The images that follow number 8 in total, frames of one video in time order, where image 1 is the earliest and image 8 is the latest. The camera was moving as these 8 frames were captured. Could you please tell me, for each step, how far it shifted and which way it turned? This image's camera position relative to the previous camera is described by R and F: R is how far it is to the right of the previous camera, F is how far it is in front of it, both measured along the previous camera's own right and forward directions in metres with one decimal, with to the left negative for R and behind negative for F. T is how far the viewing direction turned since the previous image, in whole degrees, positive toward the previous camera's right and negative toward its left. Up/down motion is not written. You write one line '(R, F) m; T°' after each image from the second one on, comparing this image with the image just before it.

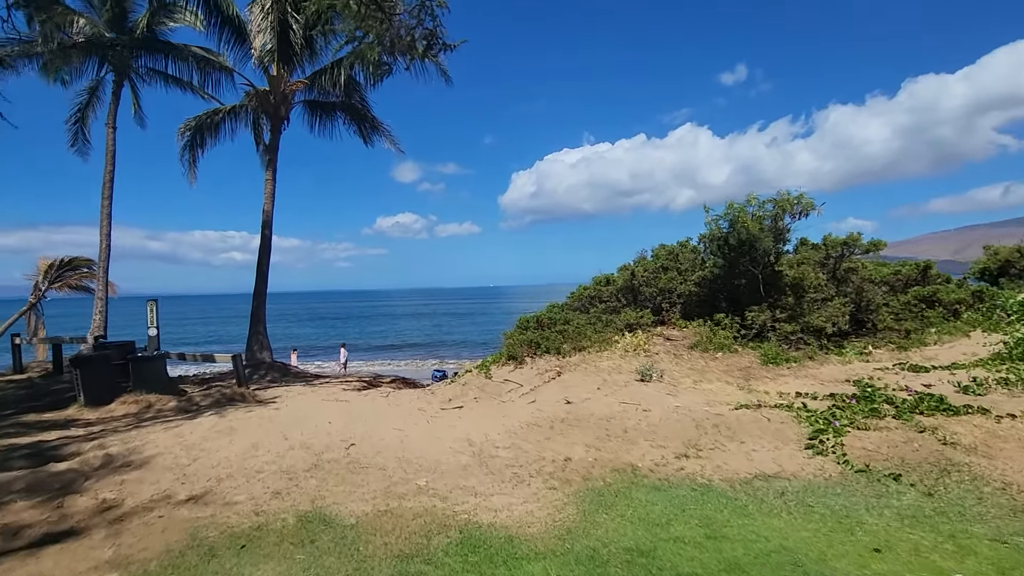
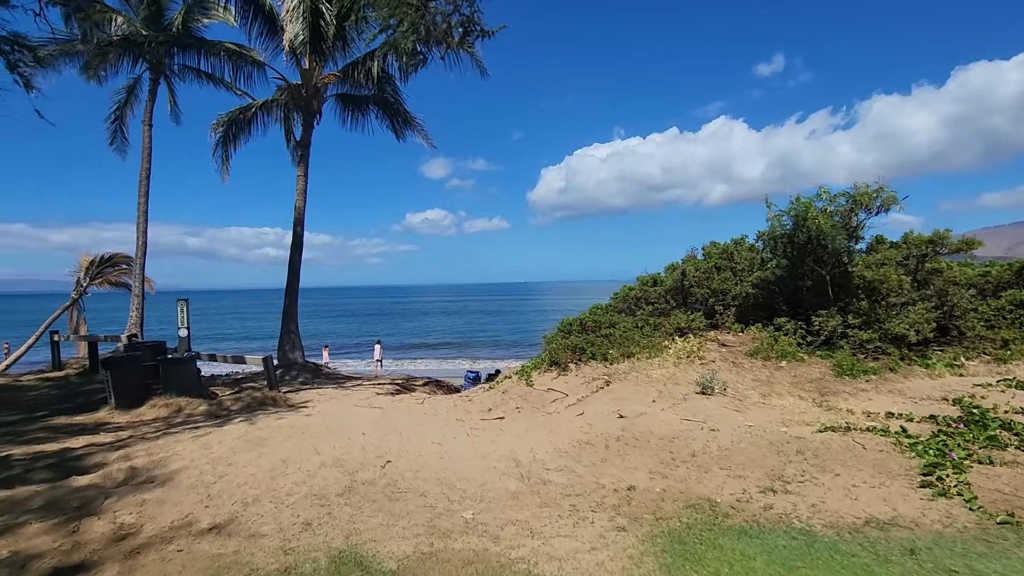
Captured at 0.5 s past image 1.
(-0.2, +0.5) m; -3°
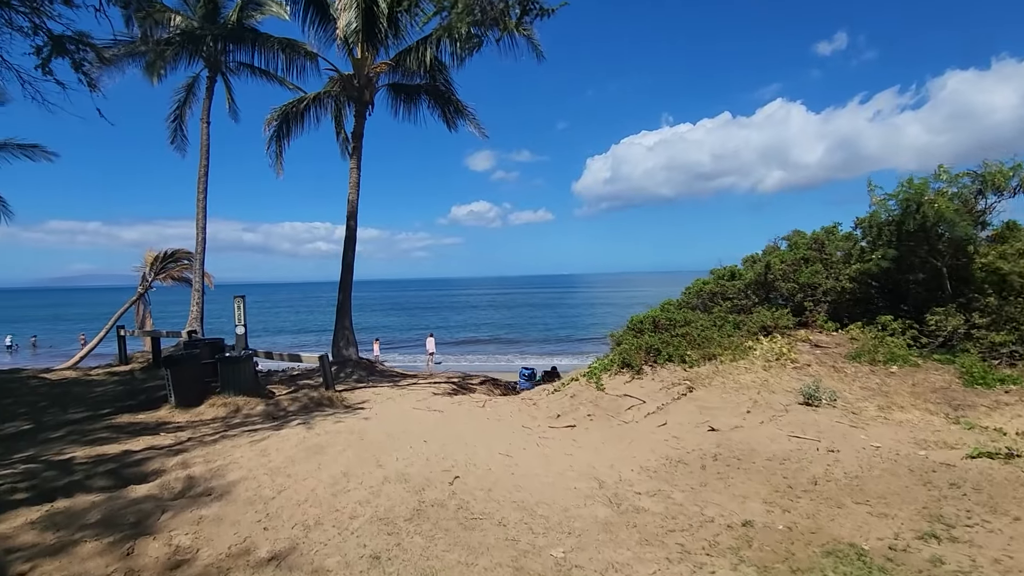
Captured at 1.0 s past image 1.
(-0.3, +0.6) m; -5°
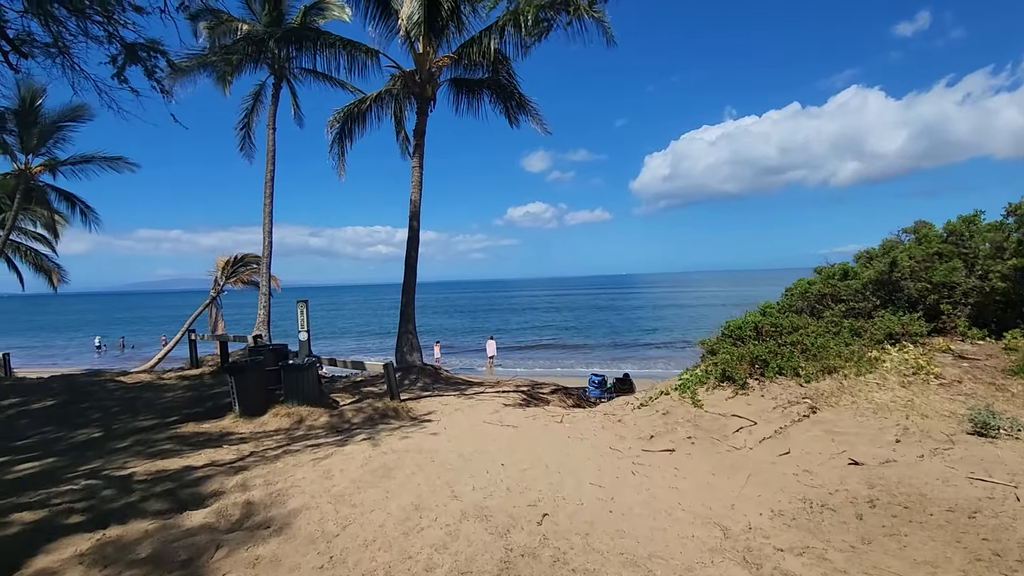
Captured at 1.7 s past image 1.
(-0.3, +0.7) m; -6°
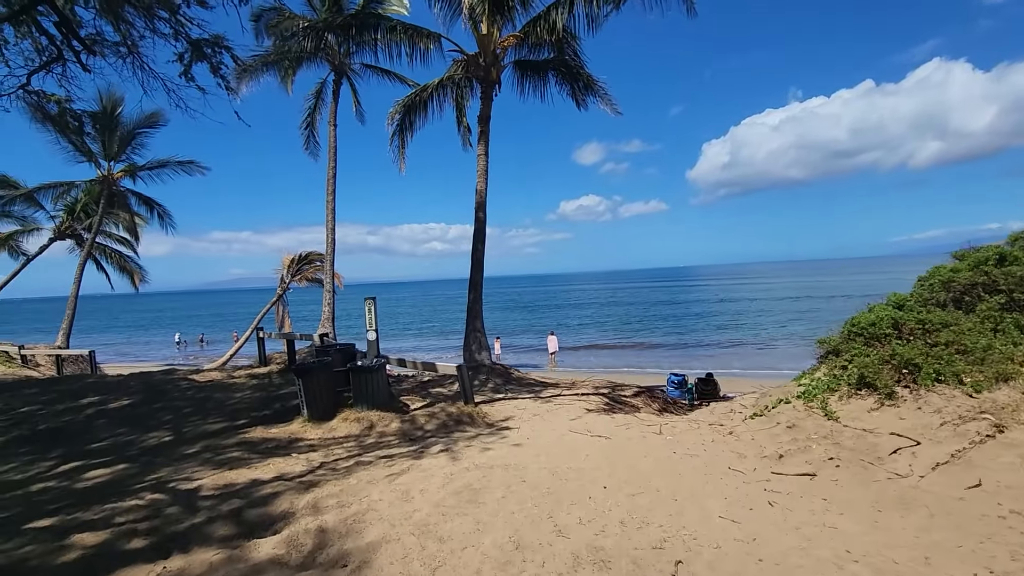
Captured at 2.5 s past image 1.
(-0.4, +0.7) m; -6°
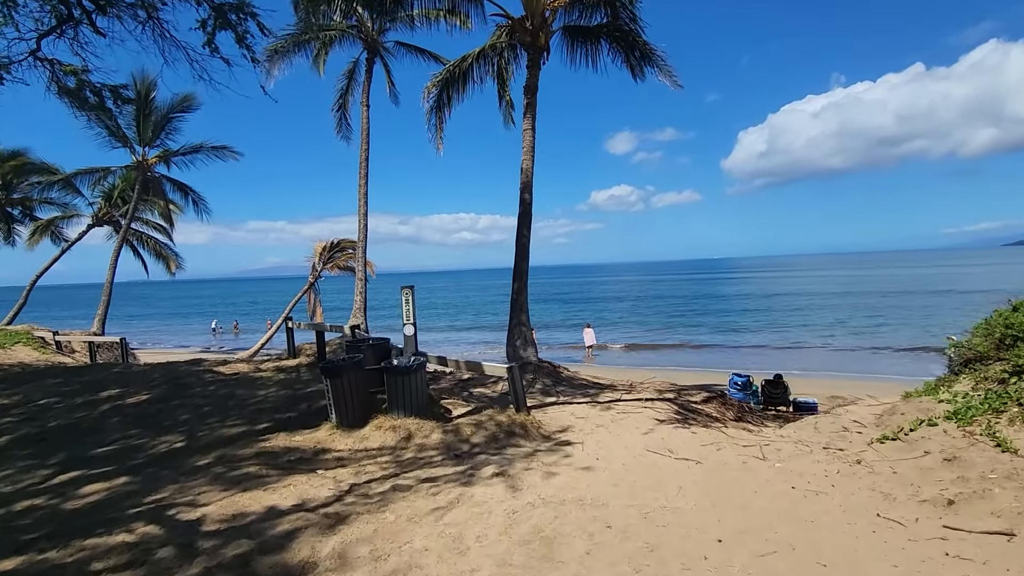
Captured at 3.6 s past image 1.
(-0.4, +1.1) m; -3°
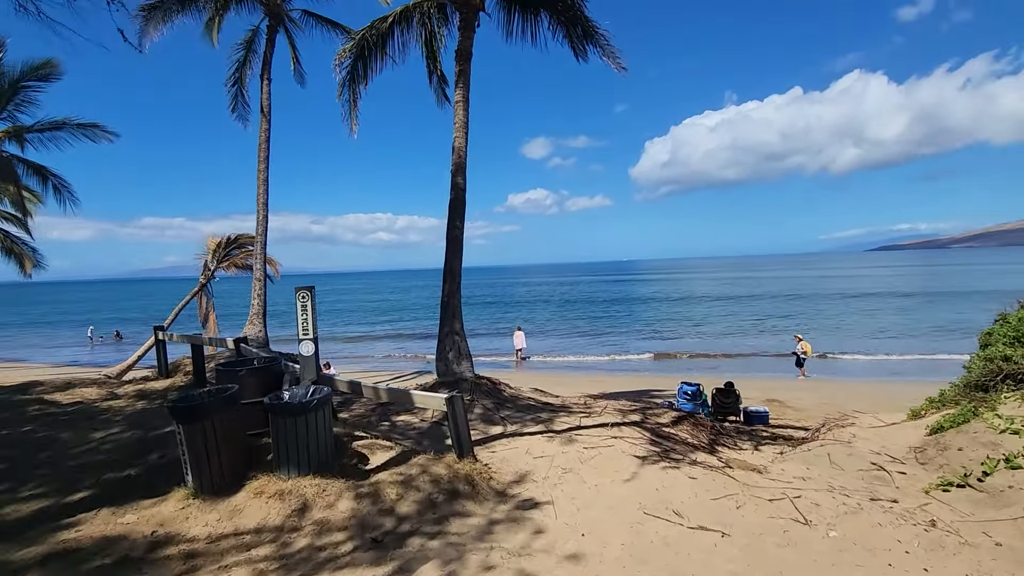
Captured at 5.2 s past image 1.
(-0.2, +1.6) m; +9°
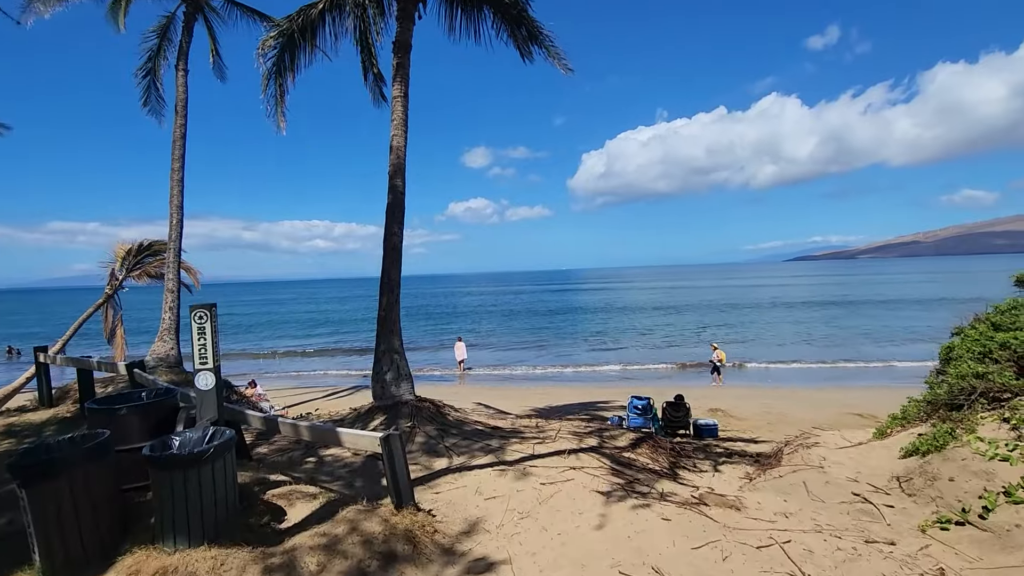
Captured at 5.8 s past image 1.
(-0.1, +0.7) m; +6°
